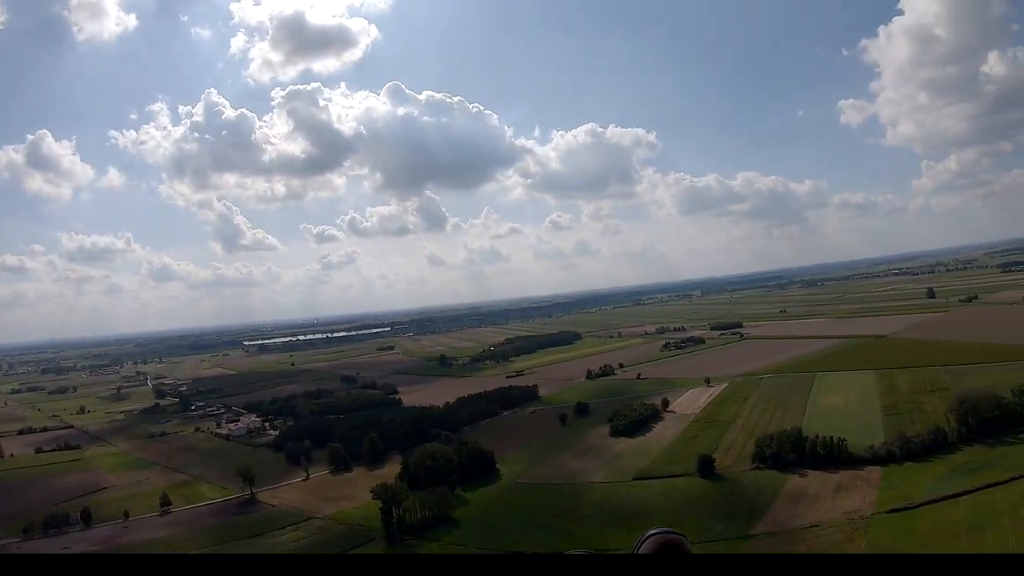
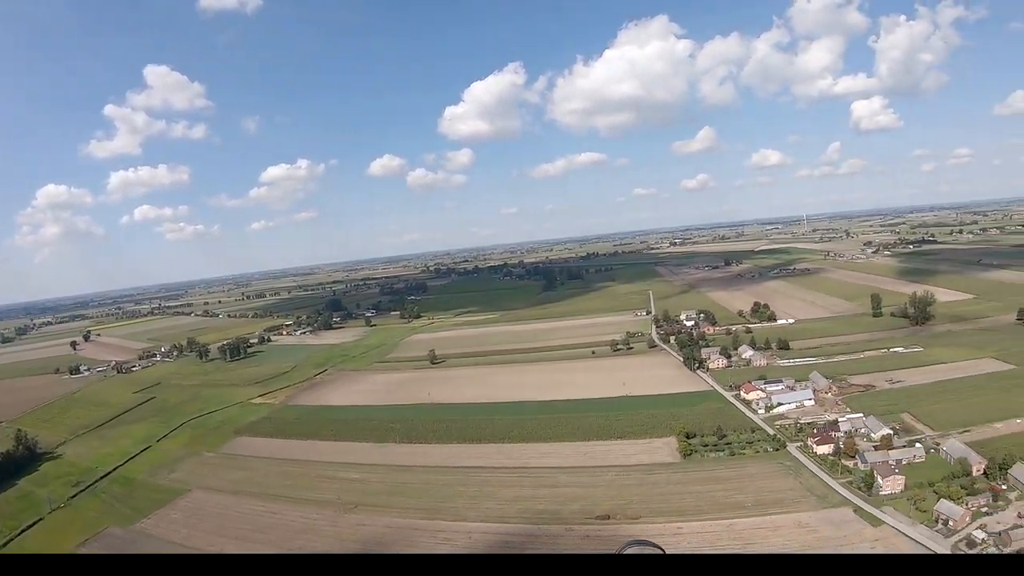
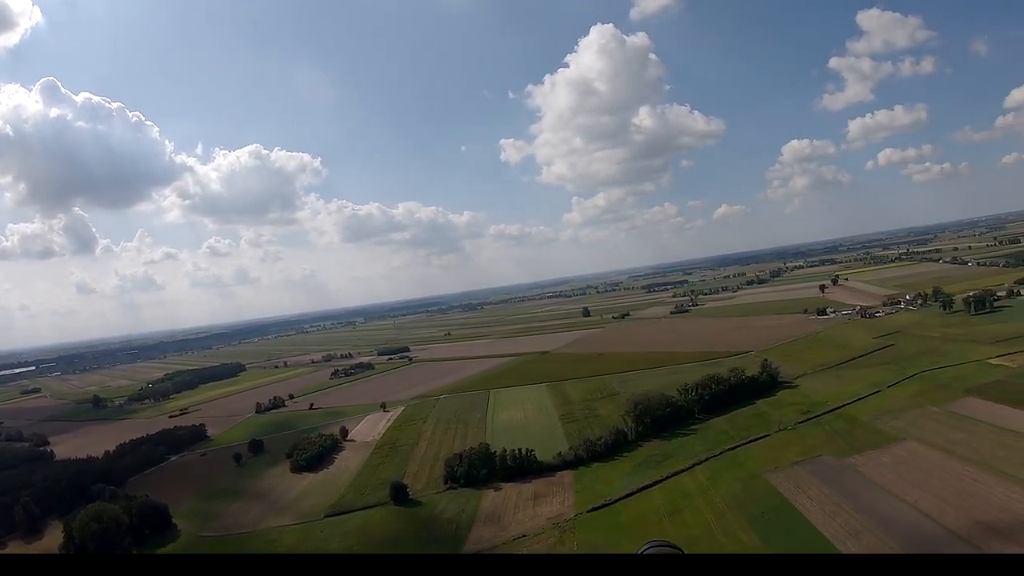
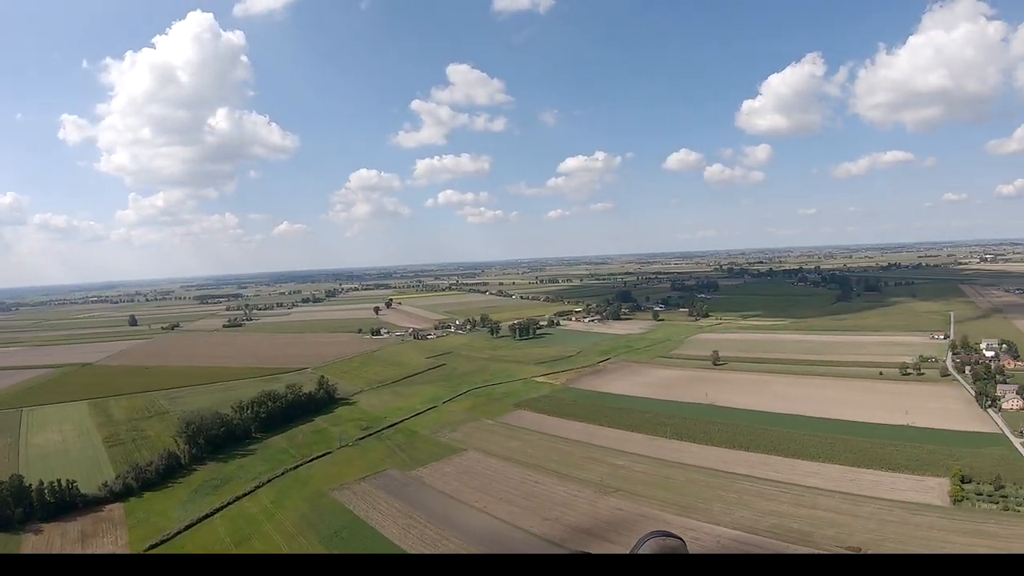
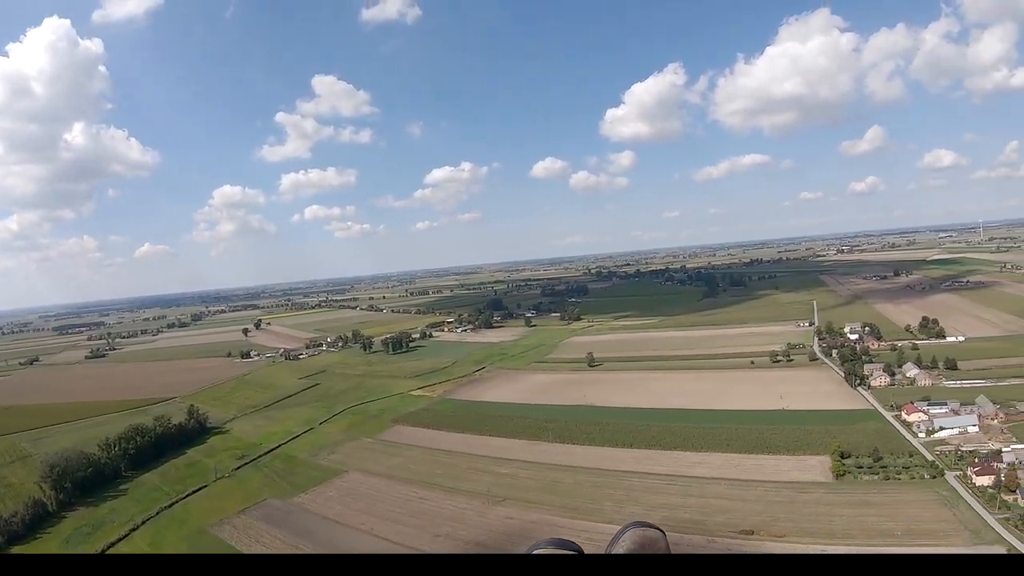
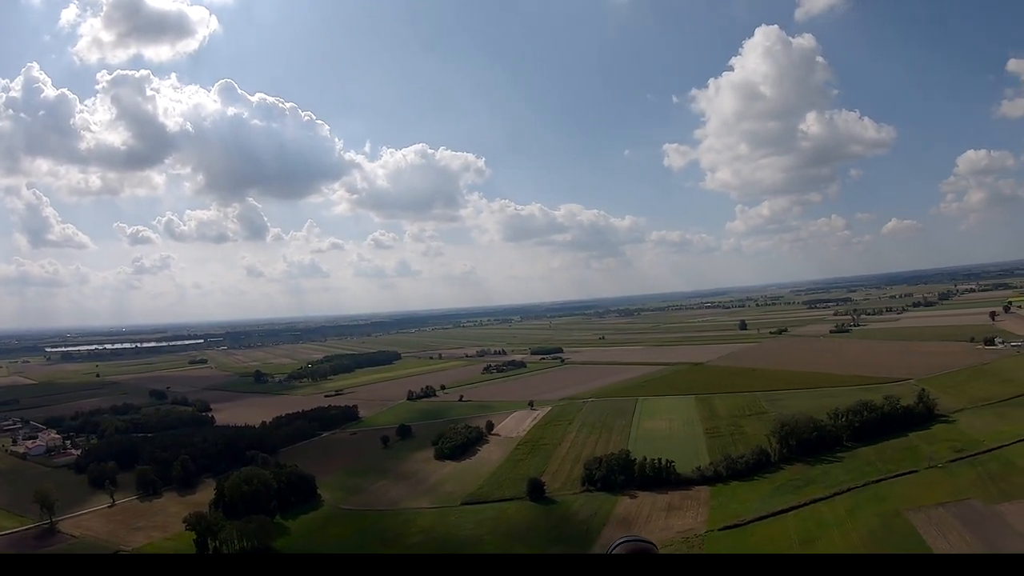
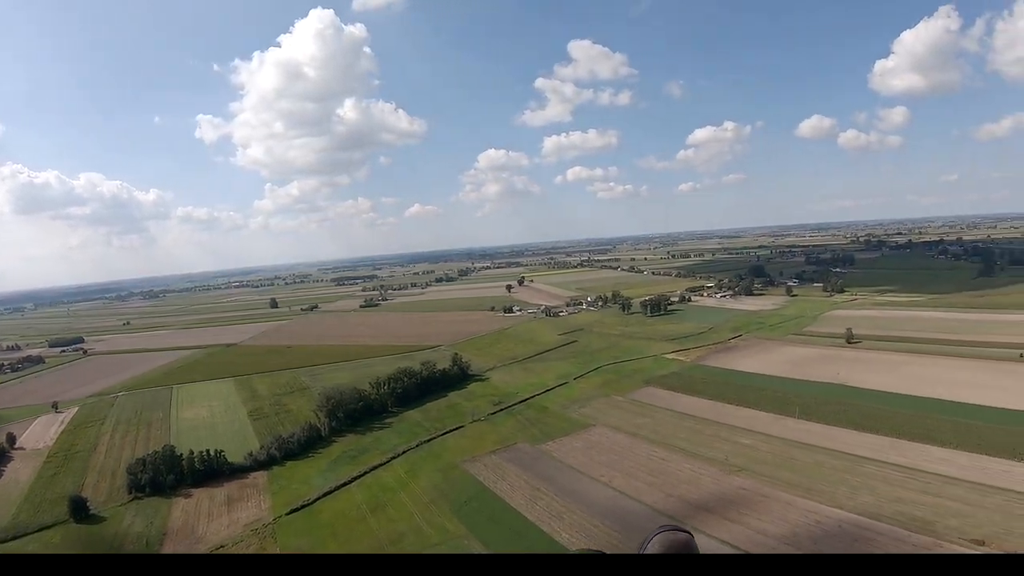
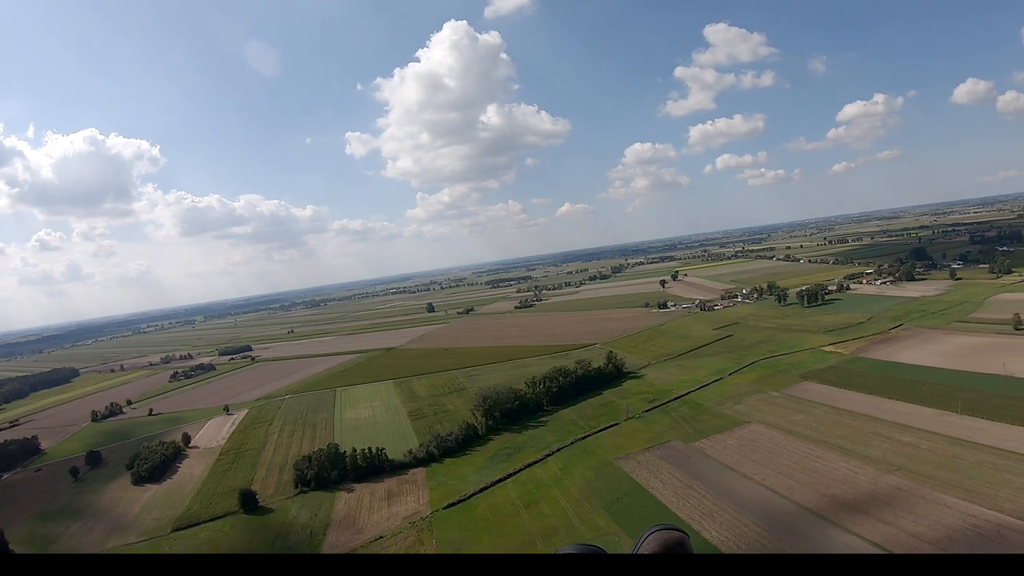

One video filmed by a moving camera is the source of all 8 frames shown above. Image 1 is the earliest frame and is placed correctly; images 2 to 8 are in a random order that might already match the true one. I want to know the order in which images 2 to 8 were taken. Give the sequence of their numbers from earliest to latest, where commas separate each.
6, 3, 8, 7, 4, 5, 2
